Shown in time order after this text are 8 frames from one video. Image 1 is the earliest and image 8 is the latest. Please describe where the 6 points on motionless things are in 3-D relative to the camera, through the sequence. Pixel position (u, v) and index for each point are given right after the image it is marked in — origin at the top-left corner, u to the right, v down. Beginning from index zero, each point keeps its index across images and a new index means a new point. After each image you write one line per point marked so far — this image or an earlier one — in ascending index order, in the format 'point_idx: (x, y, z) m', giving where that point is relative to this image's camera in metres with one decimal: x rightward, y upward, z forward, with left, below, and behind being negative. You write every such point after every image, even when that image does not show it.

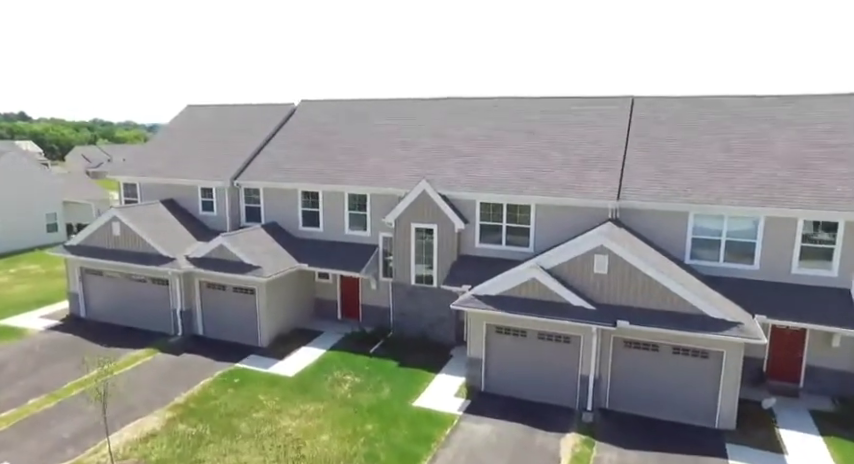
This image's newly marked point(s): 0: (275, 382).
0: (-4.7, -4.7, +19.2) m
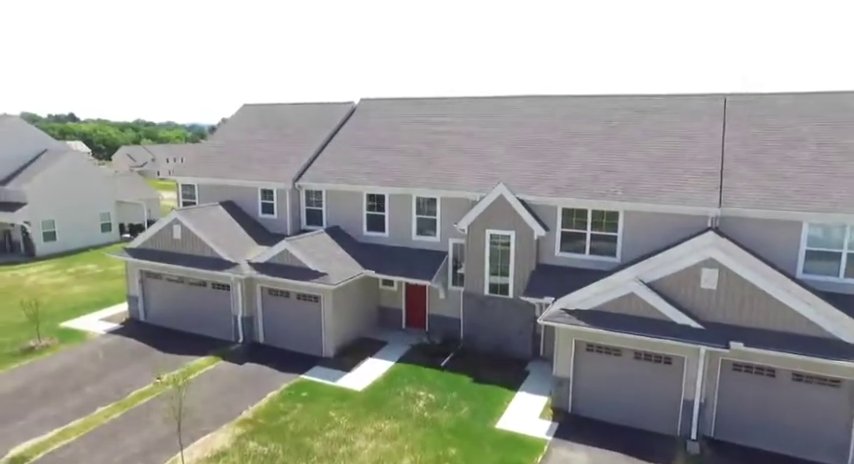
0: (-2.4, -4.9, +18.2) m
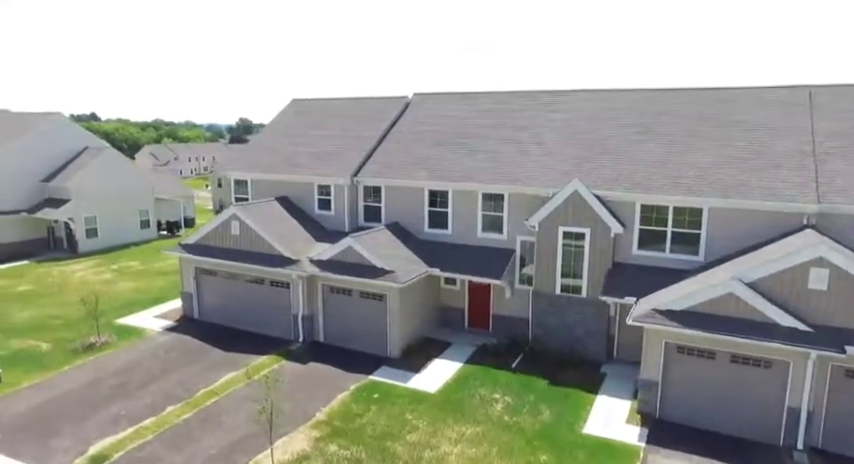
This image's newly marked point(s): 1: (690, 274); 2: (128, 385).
0: (-0.2, -4.8, +17.6) m
1: (+7.8, -1.2, +18.1) m
2: (-9.0, -4.7, +18.7) m
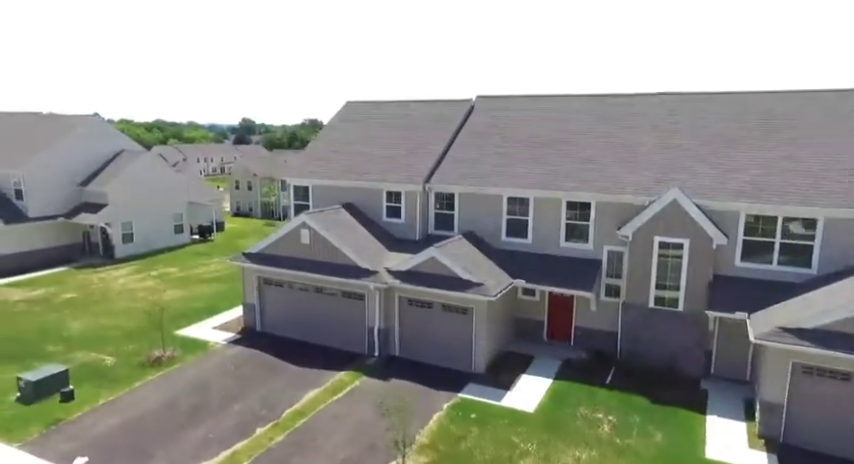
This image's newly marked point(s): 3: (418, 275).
0: (+2.6, -5.1, +16.7) m
1: (+10.5, -1.5, +17.2) m
2: (-6.3, -5.0, +17.9) m
3: (-0.2, -1.4, +20.0) m
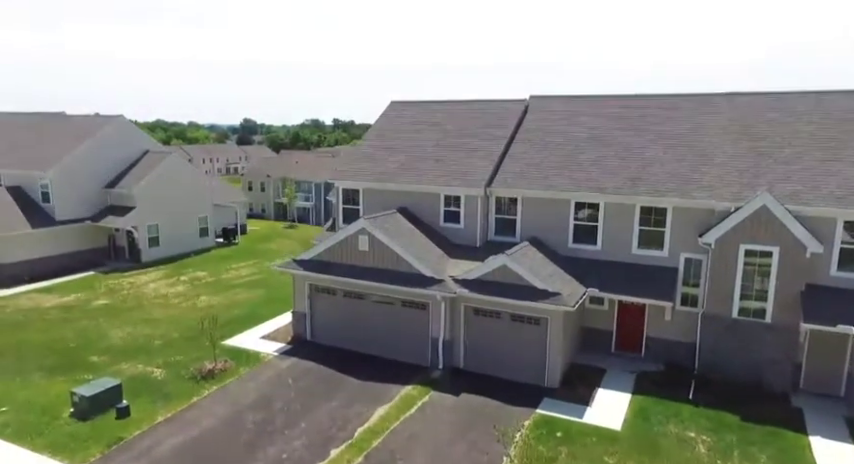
0: (+4.7, -5.3, +15.7) m
1: (+12.6, -1.7, +16.2) m
2: (-4.2, -5.2, +16.9) m
3: (+1.9, -1.6, +19.0) m
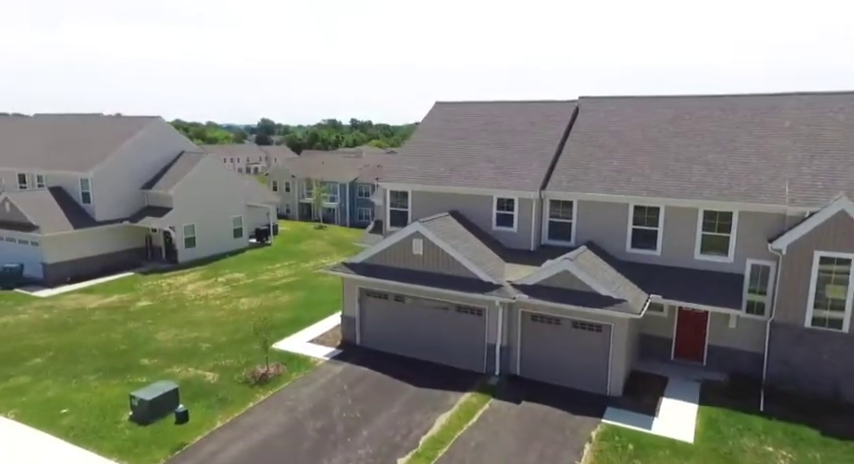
0: (+6.4, -5.4, +15.2) m
1: (+14.3, -1.9, +15.5) m
2: (-2.5, -5.3, +16.6) m
3: (+3.7, -1.7, +18.6) m
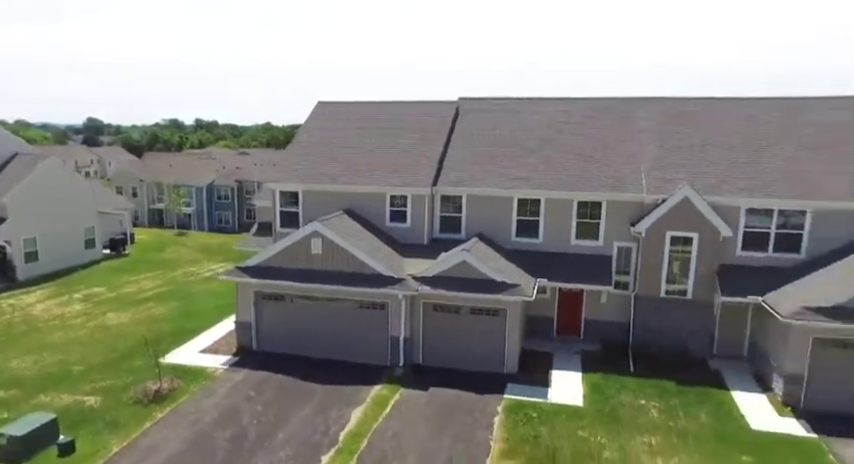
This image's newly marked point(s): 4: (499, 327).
0: (+4.2, -5.1, +17.0) m
1: (+11.7, -1.2, +19.1) m
2: (-4.7, -5.3, +16.3) m
3: (+0.7, -1.5, +19.6) m
4: (+2.3, -3.0, +19.6) m
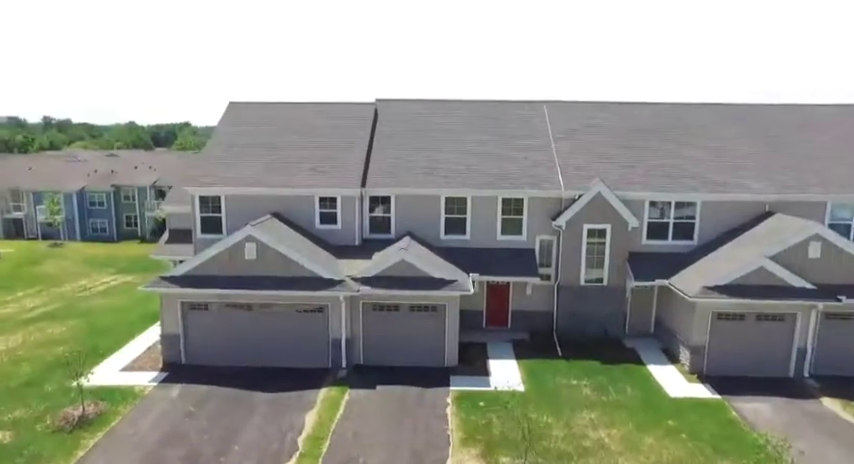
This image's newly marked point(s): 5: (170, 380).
0: (+2.9, -5.0, +18.1) m
1: (+9.7, -0.8, +21.6) m
2: (-5.7, -5.5, +15.7) m
3: (-1.3, -1.5, +20.0) m
4: (+0.4, -3.0, +20.3) m
5: (-8.3, -4.7, +19.9) m
